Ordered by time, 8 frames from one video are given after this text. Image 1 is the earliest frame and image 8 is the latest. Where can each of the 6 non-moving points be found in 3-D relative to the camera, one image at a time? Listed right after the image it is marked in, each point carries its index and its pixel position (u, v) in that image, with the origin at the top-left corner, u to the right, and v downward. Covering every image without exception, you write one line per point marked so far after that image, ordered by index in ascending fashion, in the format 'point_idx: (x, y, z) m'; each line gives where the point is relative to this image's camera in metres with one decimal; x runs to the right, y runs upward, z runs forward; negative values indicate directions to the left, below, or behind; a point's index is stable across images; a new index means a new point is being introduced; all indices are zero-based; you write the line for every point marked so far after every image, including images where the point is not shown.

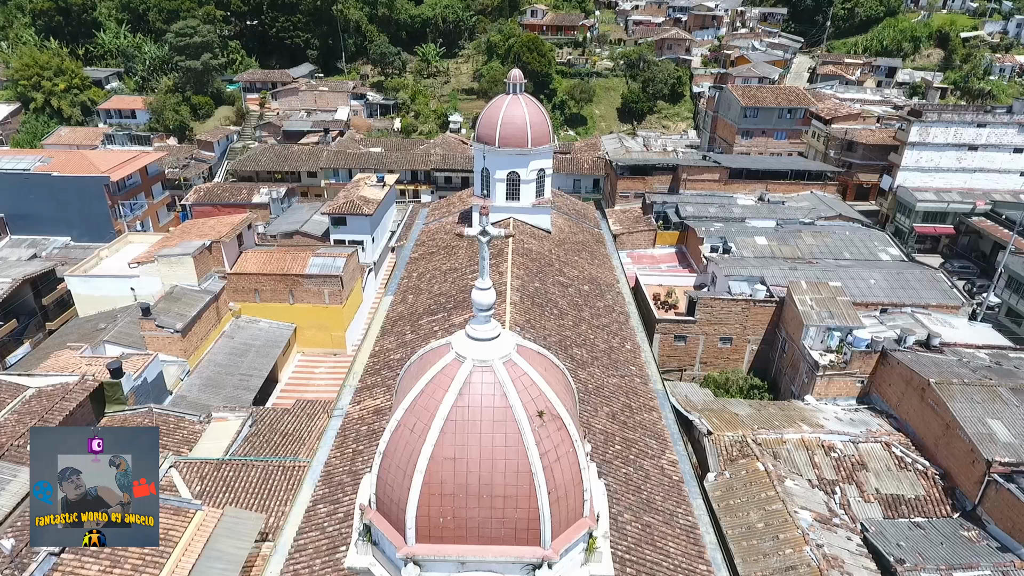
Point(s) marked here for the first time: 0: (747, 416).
0: (+6.8, -3.7, +19.1) m
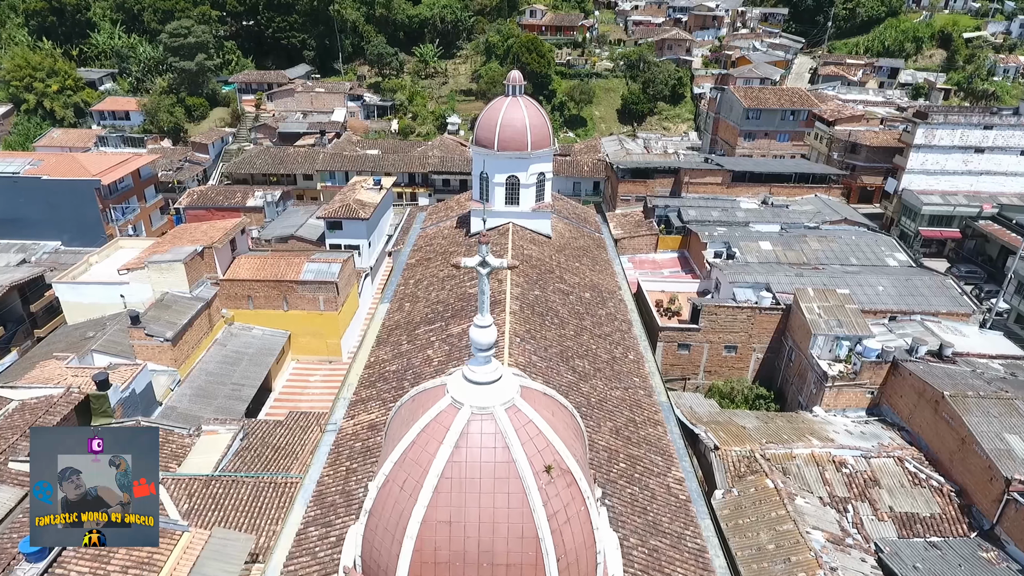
0: (+6.8, -3.9, +18.5) m
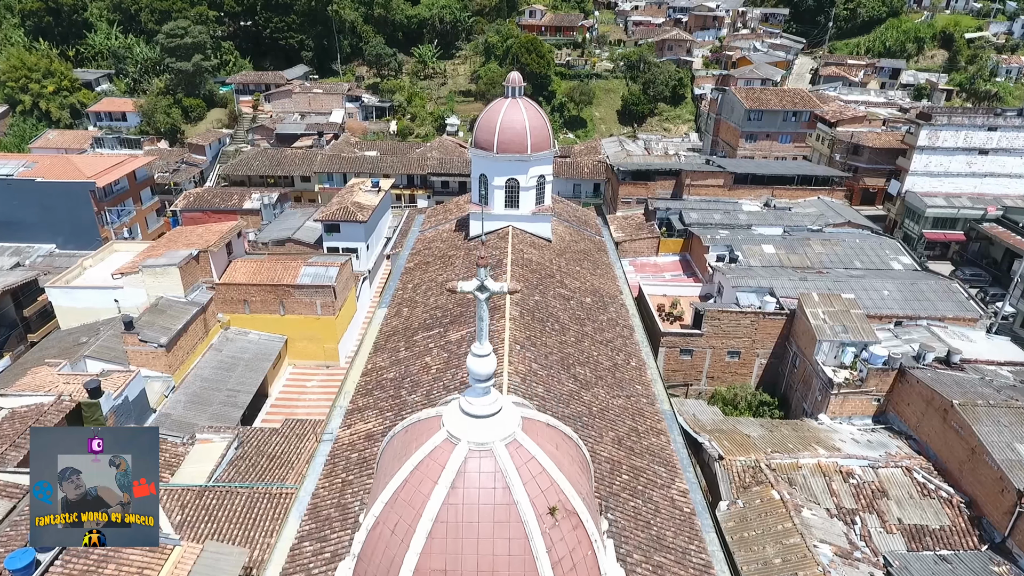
0: (+6.8, -4.1, +18.1) m
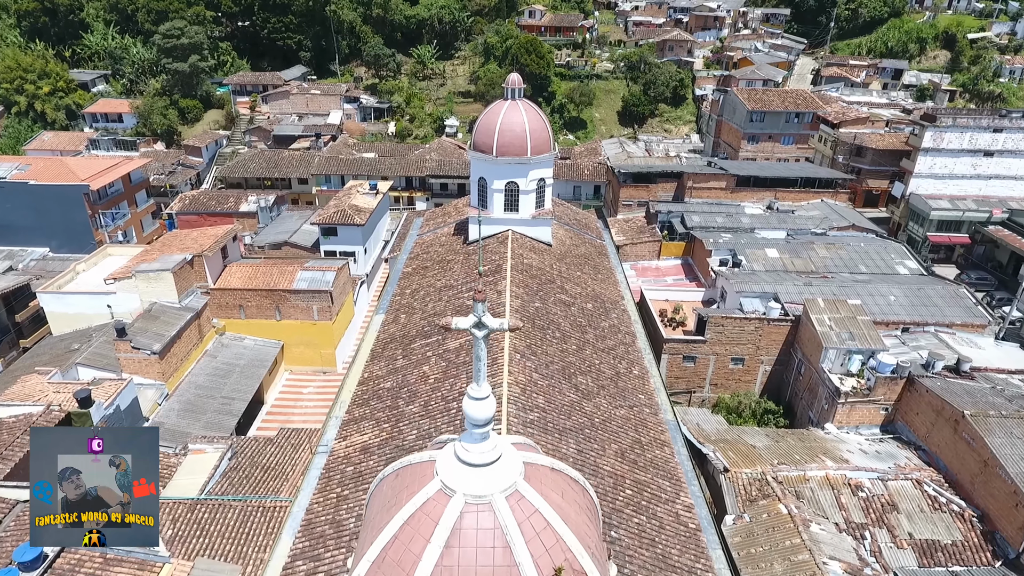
0: (+6.8, -4.3, +17.7) m
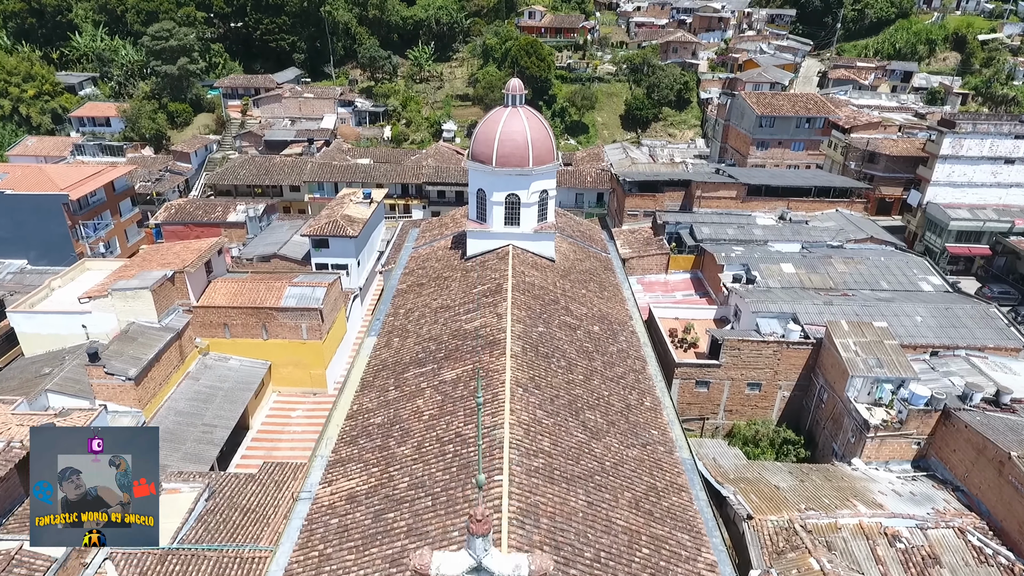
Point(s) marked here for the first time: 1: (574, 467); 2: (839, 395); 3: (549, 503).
0: (+6.8, -4.9, +16.2) m
1: (+1.3, -3.7, +13.7) m
2: (+9.4, -3.1, +19.0) m
3: (+0.7, -4.0, +12.4) m
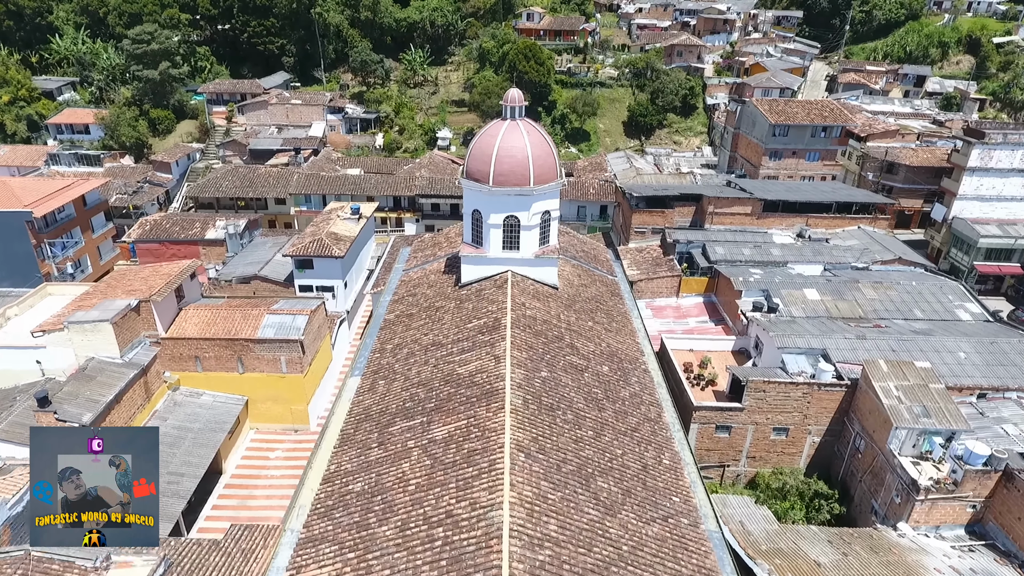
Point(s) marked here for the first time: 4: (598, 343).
0: (+6.8, -5.9, +14.1) m
1: (+1.3, -4.7, +11.6) m
2: (+9.4, -4.1, +16.9) m
3: (+0.7, -5.0, +10.3) m
4: (+2.6, -1.6, +19.5) m
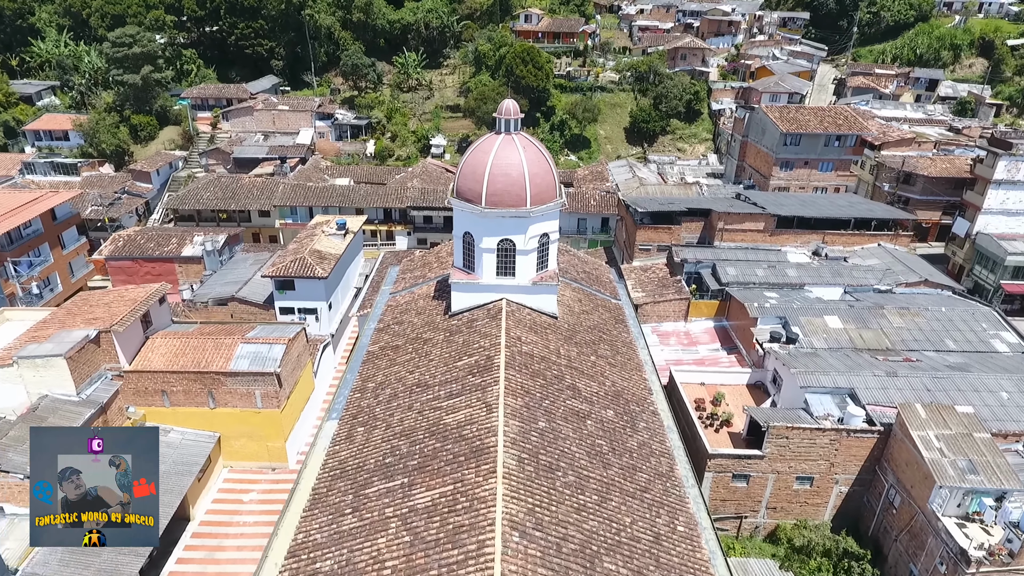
0: (+6.7, -6.8, +12.2) m
1: (+1.2, -5.6, +9.7) m
2: (+9.3, -4.9, +15.0) m
3: (+0.6, -5.9, +8.4) m
4: (+2.4, -2.5, +17.7) m
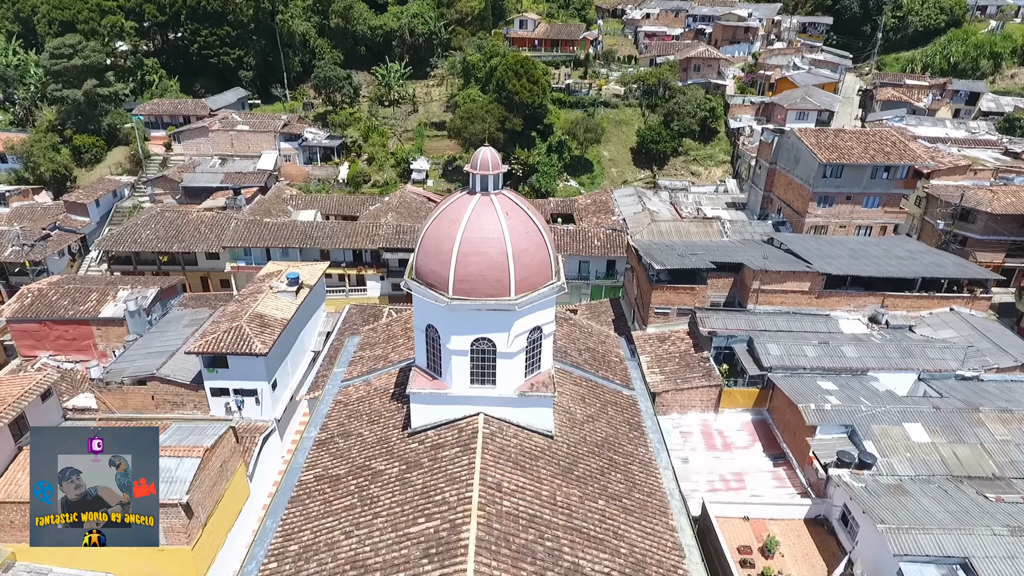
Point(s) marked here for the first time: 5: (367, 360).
0: (+6.3, -9.3, +7.1) m
1: (+0.7, -8.0, +4.6) m
2: (+8.8, -7.4, +9.9) m
3: (+0.2, -8.4, +3.3) m
4: (+2.0, -5.0, +12.5) m
5: (-4.3, -2.1, +19.7) m
